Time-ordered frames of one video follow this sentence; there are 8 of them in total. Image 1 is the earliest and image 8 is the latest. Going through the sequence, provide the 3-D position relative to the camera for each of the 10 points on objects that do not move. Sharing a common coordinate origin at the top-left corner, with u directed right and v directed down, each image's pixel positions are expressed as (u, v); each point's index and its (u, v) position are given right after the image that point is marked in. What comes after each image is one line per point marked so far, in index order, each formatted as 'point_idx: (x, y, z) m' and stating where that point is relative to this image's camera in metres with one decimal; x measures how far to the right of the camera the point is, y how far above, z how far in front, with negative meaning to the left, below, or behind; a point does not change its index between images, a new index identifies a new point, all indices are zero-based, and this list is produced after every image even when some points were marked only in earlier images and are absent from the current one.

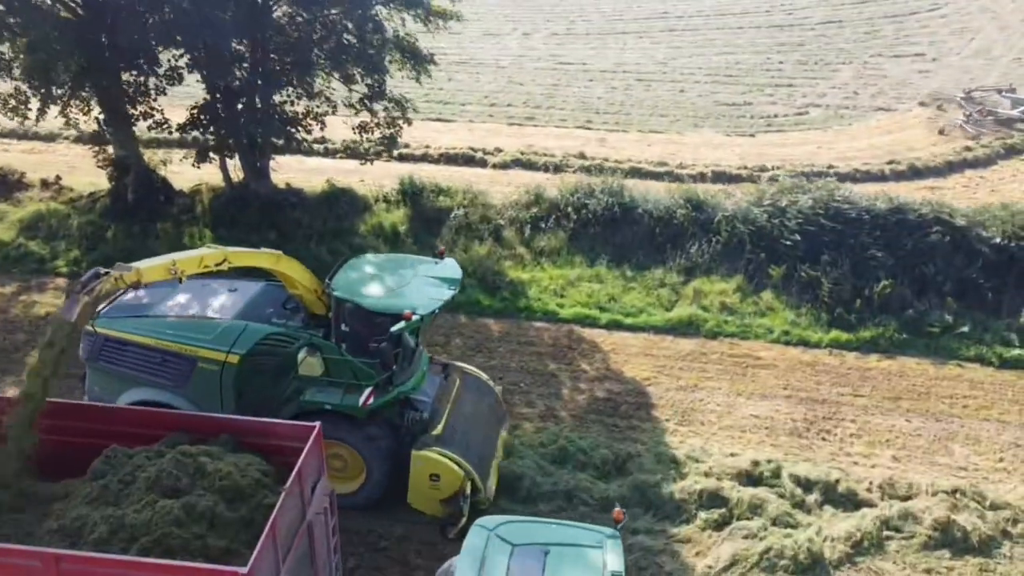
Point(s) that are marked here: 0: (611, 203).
0: (+1.7, +1.5, +13.9) m
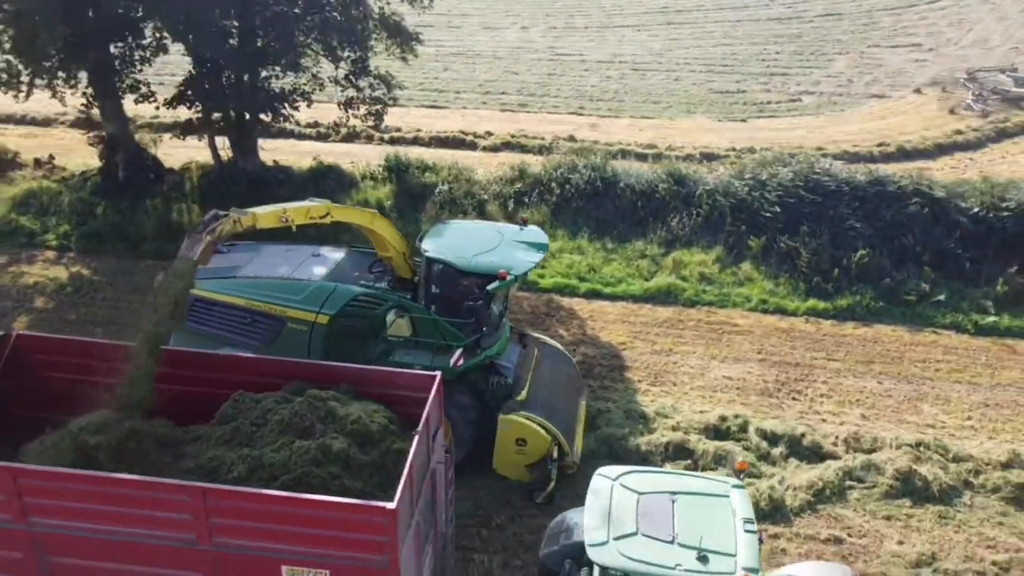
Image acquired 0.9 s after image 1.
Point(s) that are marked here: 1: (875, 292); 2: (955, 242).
0: (+1.4, +2.0, +14.0) m
1: (+5.5, -0.1, +12.0) m
2: (+7.0, +0.7, +12.5) m
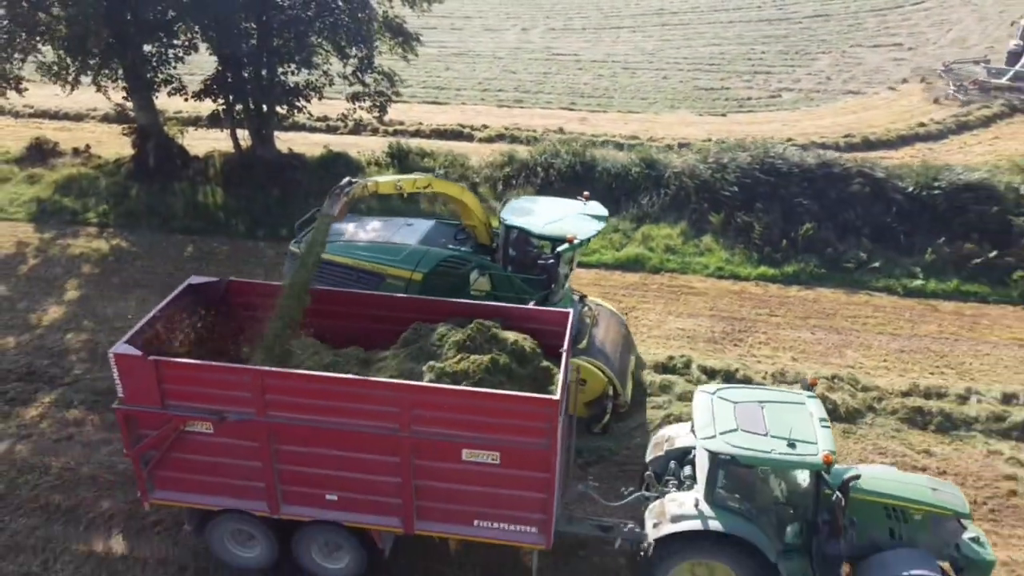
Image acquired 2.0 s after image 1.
0: (+1.2, +2.5, +15.6) m
1: (+5.3, +0.5, +13.6) m
2: (+6.8, +1.2, +14.1) m
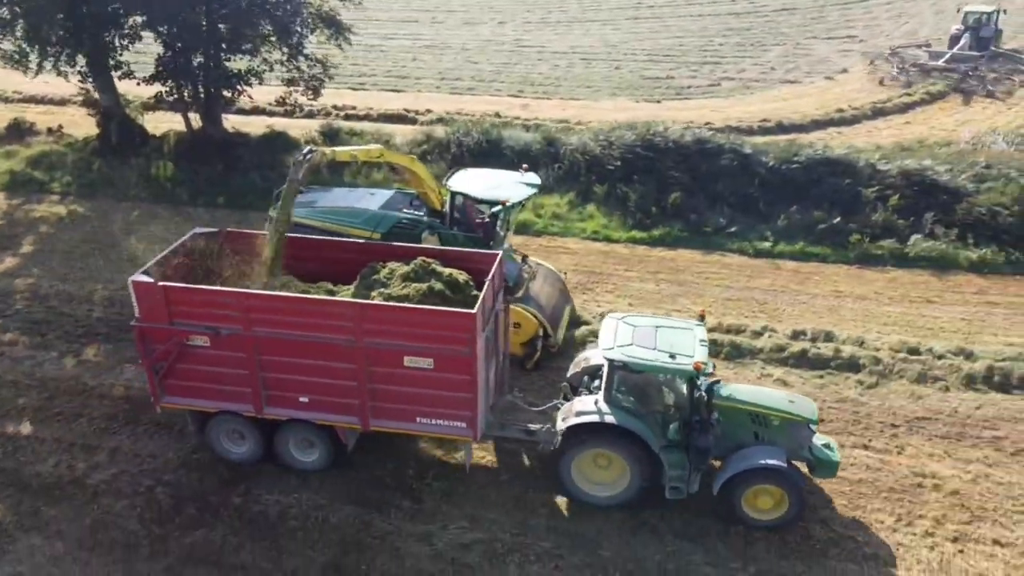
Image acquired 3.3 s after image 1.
0: (-0.7, +3.3, +17.5) m
1: (+3.3, +1.2, +15.4) m
2: (+4.8, +2.0, +15.8) m
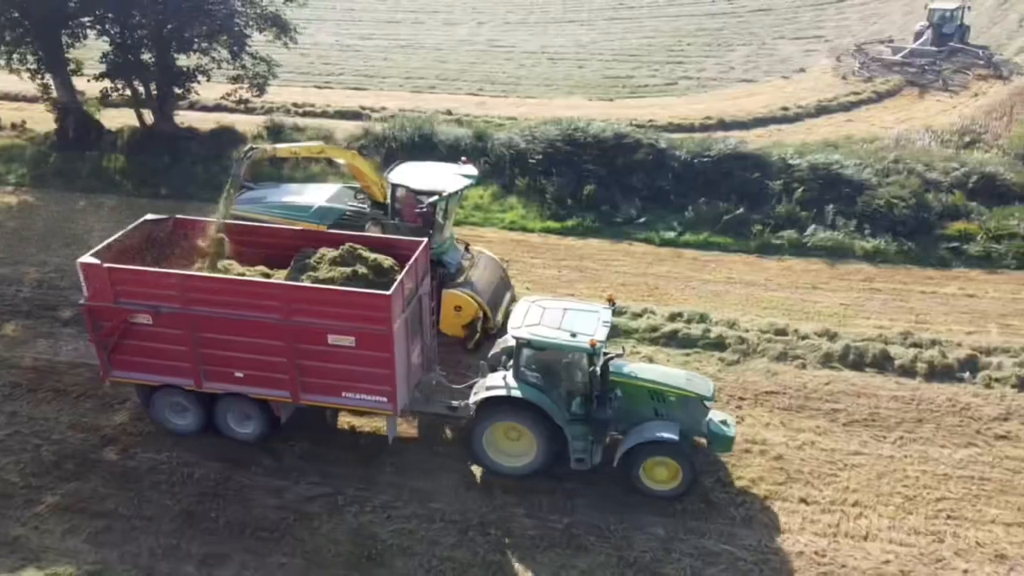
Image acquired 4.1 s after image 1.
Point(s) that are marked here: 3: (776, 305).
0: (-2.3, +3.5, +18.3) m
1: (+1.7, +1.5, +16.1) m
2: (+3.2, +2.2, +16.5) m
3: (+4.4, -0.3, +13.2) m
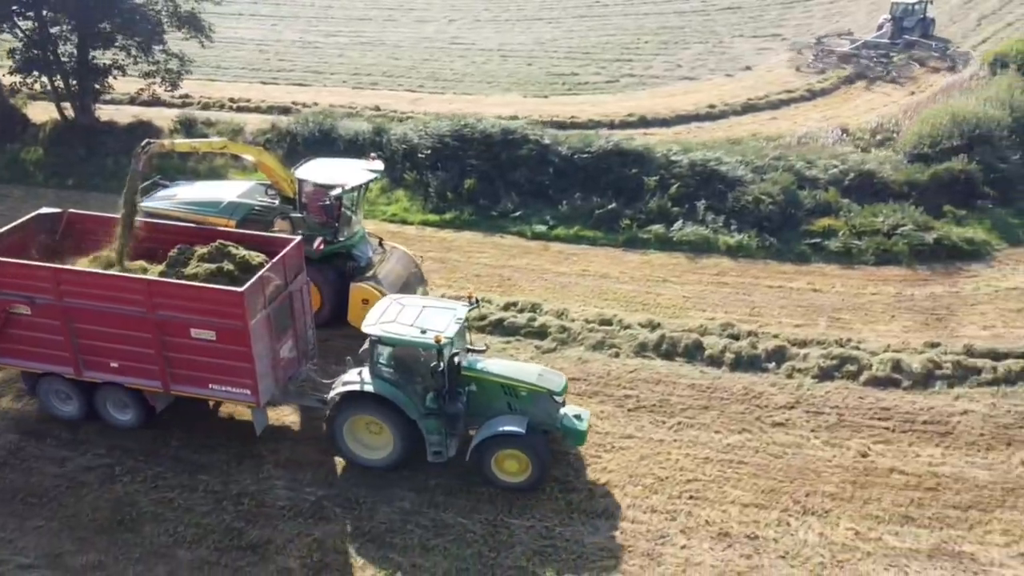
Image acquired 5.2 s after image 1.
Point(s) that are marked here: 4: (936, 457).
0: (-4.7, +3.8, +18.8) m
1: (-0.8, +1.6, +16.5) m
2: (+0.8, +2.4, +16.9) m
3: (+1.8, -0.2, +13.6) m
4: (+5.2, -2.1, +9.7) m
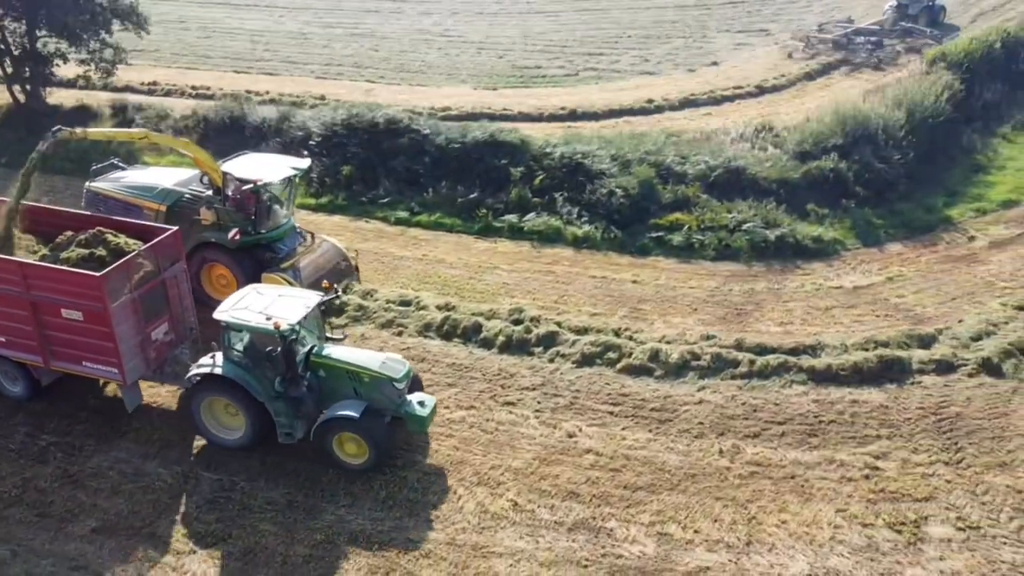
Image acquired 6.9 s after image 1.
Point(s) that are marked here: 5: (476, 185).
0: (-7.2, +4.3, +20.0) m
1: (-3.6, +2.0, +17.4) m
2: (-2.0, +2.7, +17.6) m
3: (-1.3, +0.1, +14.2) m
4: (+1.6, -2.0, +10.1) m
5: (-0.8, +2.3, +17.1) m
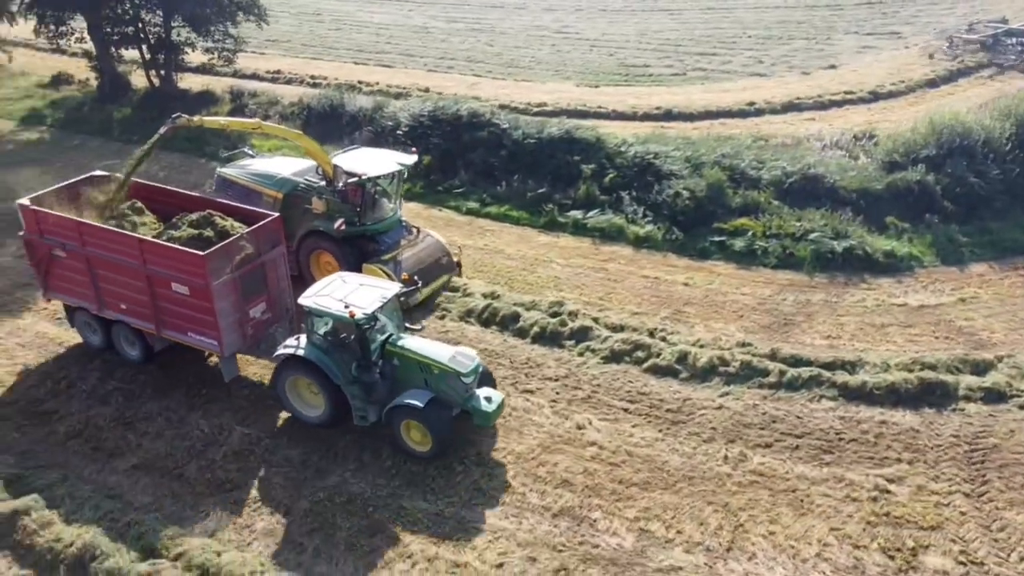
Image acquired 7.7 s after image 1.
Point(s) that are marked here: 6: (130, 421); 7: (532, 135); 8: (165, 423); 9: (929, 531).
0: (-4.9, +4.9, +21.3) m
1: (-2.0, +2.4, +18.2) m
2: (-0.3, +3.0, +18.1) m
3: (-0.4, +0.3, +14.7) m
4: (+1.7, -1.9, +10.2) m
5: (+0.8, +2.4, +17.5) m
6: (-5.1, -1.8, +10.5) m
7: (+0.5, +3.5, +18.0) m
8: (-4.6, -1.8, +10.5) m
9: (+4.6, -2.7, +8.7) m
